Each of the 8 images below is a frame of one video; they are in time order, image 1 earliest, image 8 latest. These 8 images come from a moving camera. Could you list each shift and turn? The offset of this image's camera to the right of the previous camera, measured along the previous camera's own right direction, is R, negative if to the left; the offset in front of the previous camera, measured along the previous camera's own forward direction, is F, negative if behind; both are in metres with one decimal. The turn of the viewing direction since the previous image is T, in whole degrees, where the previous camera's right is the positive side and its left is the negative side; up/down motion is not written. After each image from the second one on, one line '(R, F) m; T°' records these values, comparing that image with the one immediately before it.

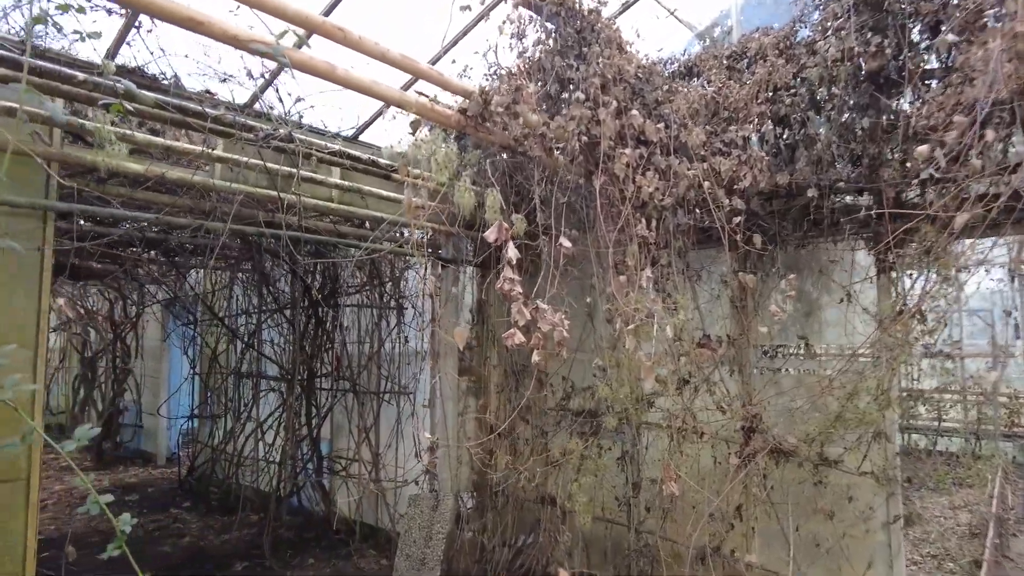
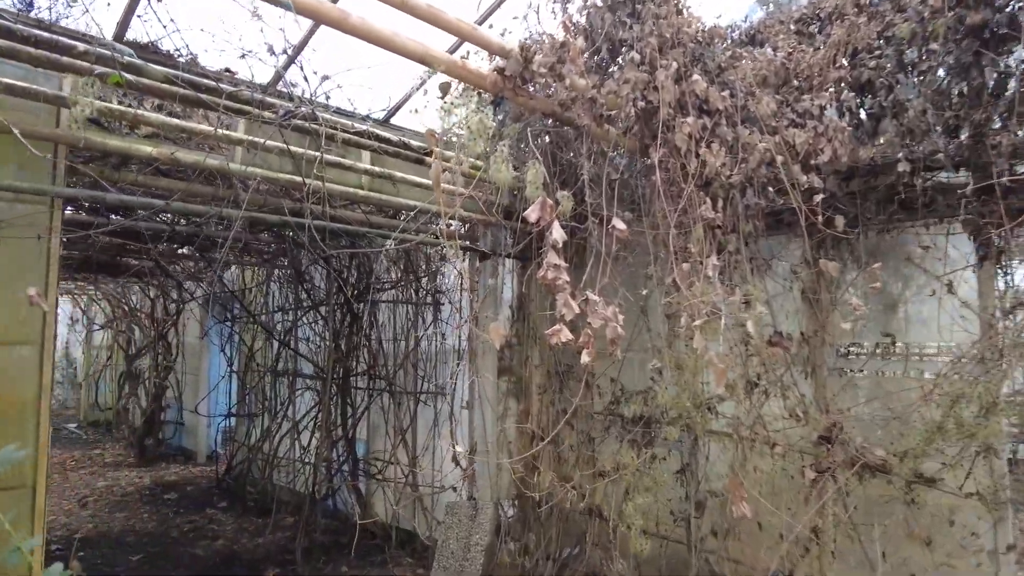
(0.0, +0.3) m; -4°
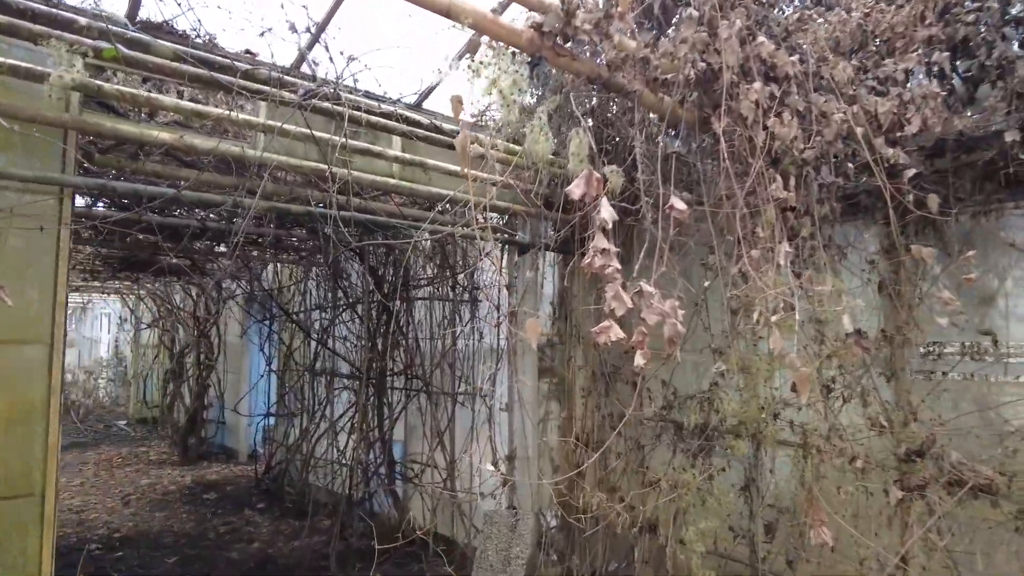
(0.0, +0.2) m; -4°
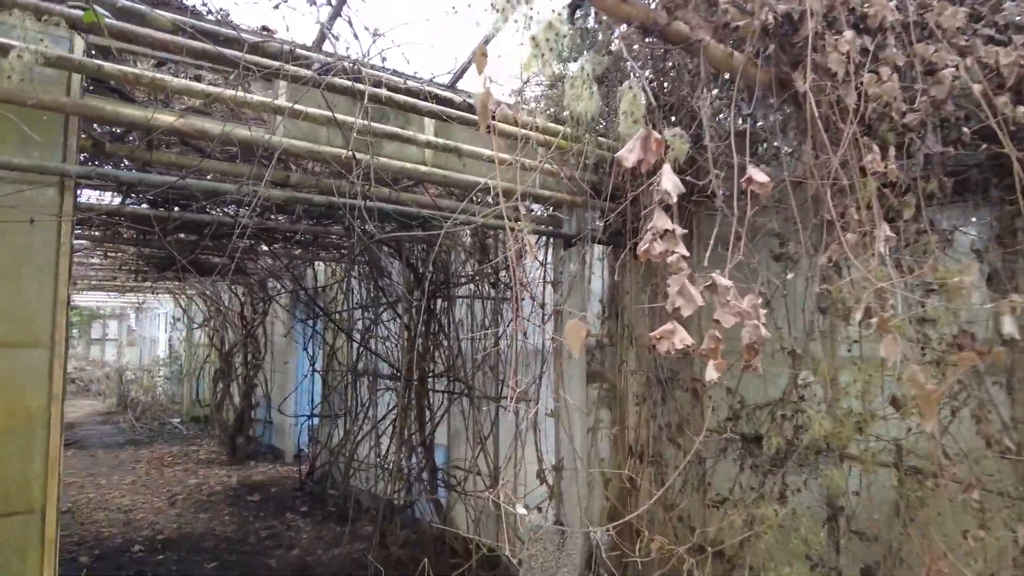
(0.0, +0.3) m; -4°
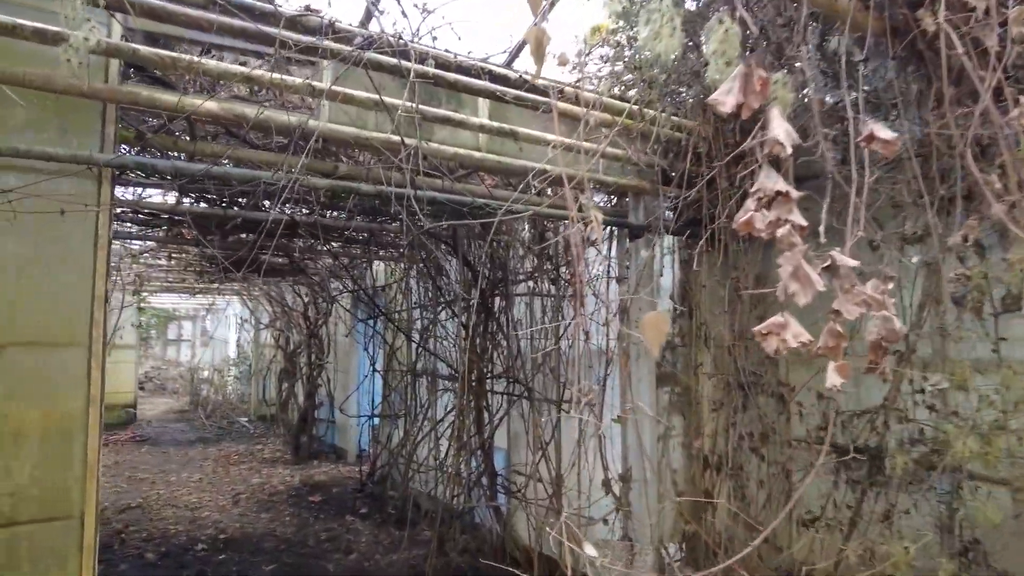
(0.0, +0.2) m; -5°
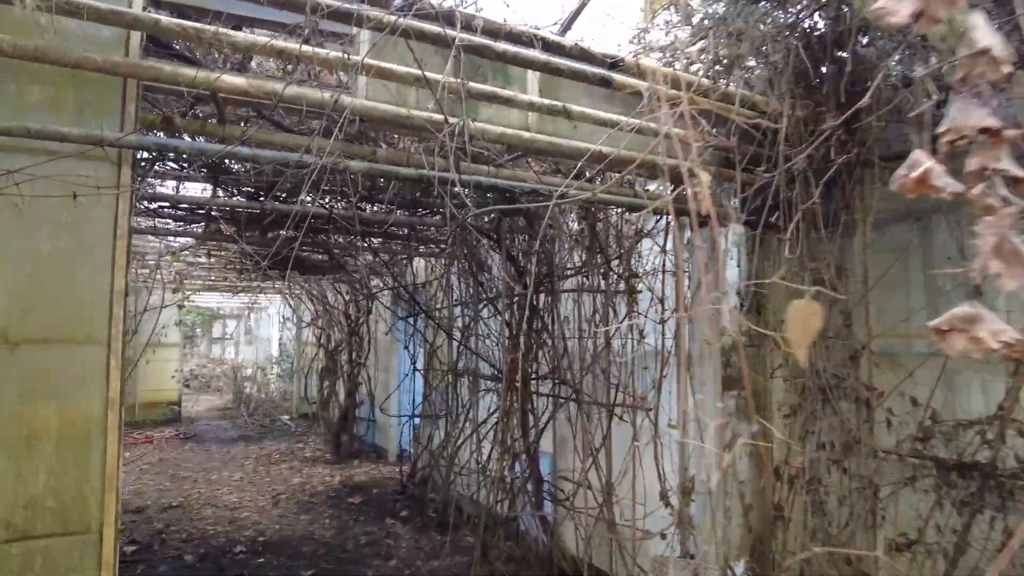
(0.0, +0.2) m; -3°
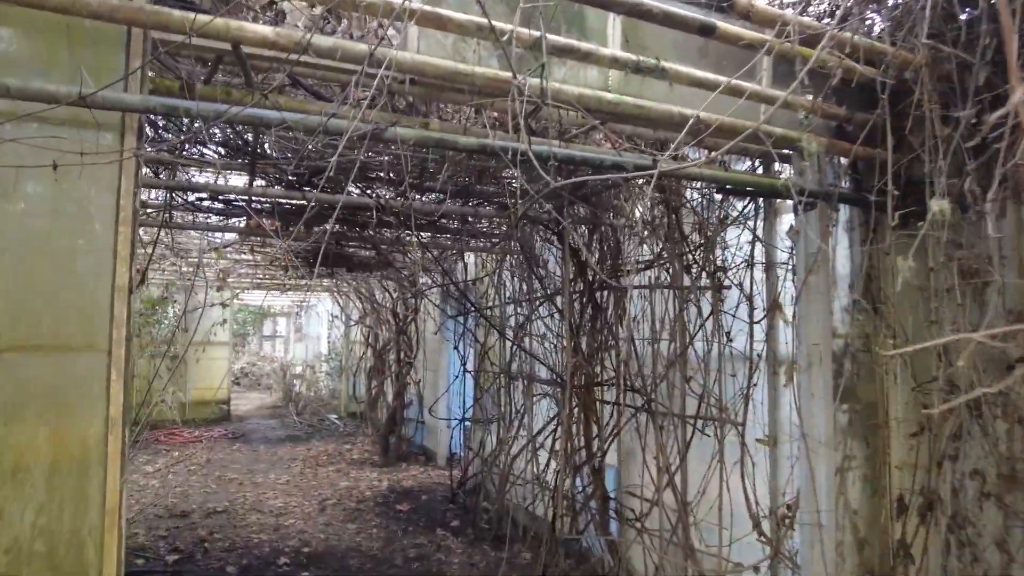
(-0.1, +0.4) m; -4°
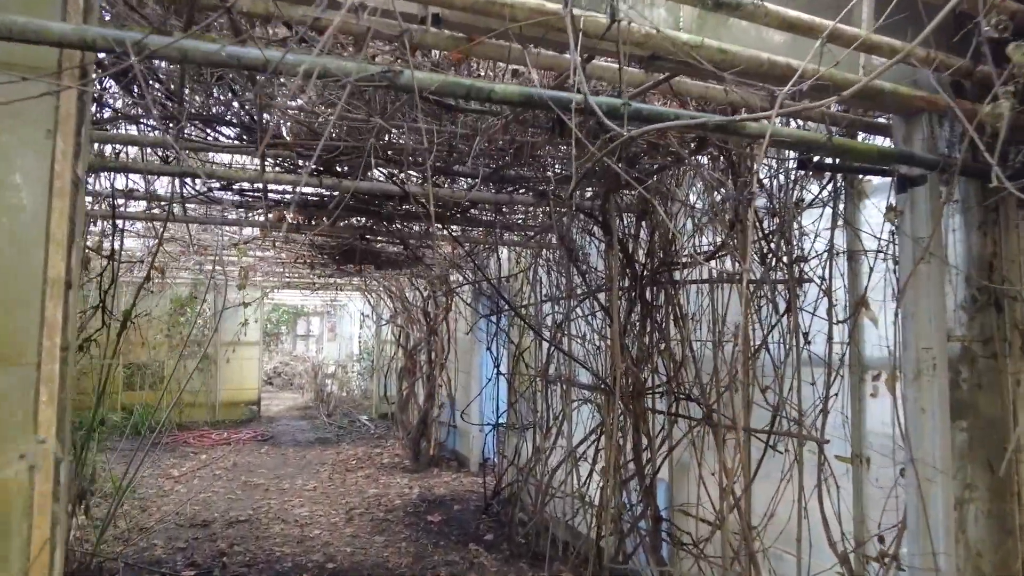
(0.0, +0.4) m; -3°
